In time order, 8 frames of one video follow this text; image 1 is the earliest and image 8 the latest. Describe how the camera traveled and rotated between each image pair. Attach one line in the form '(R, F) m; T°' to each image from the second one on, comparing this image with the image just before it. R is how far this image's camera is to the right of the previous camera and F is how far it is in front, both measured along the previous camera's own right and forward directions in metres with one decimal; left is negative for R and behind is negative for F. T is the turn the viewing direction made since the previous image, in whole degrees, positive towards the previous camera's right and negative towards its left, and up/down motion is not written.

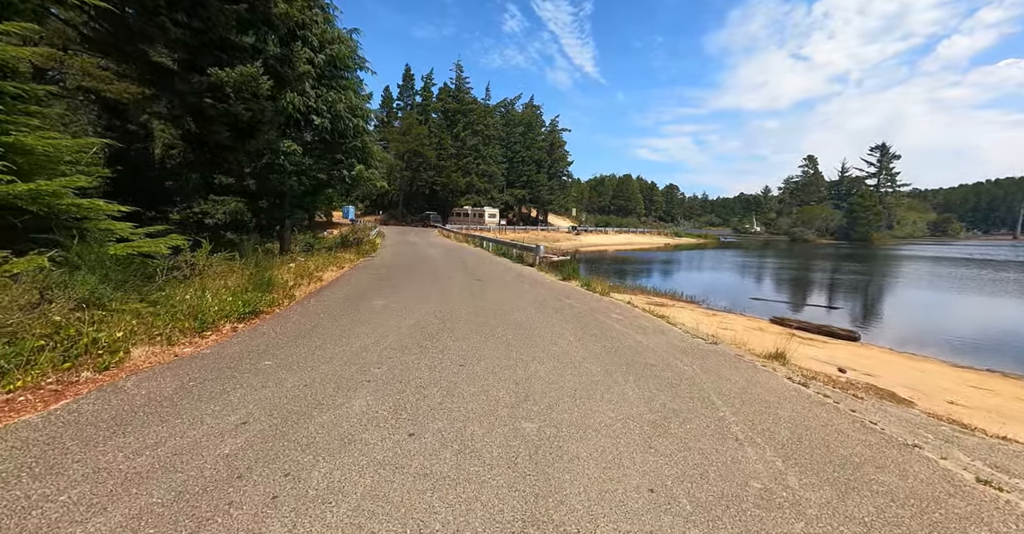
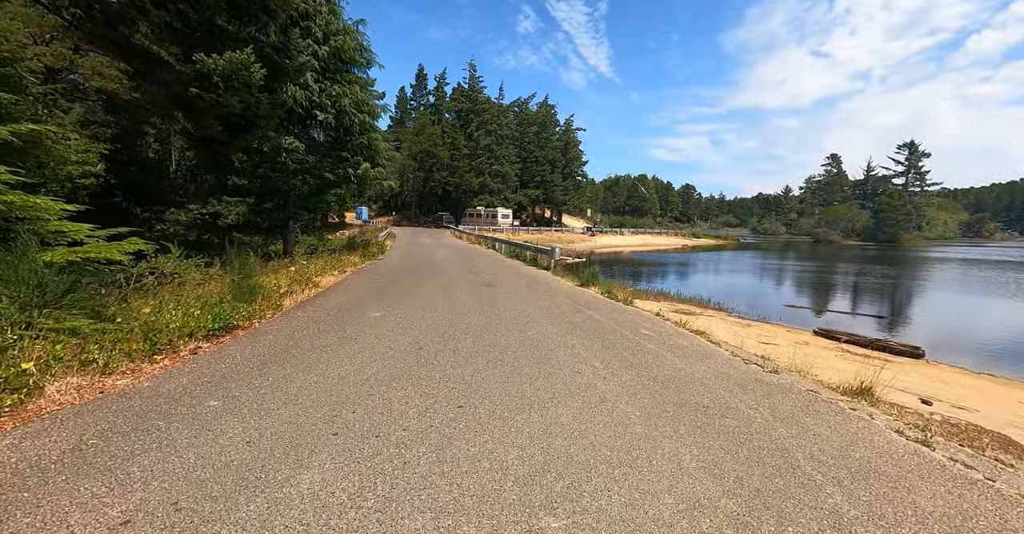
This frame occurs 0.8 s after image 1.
(0.0, +1.0) m; -2°
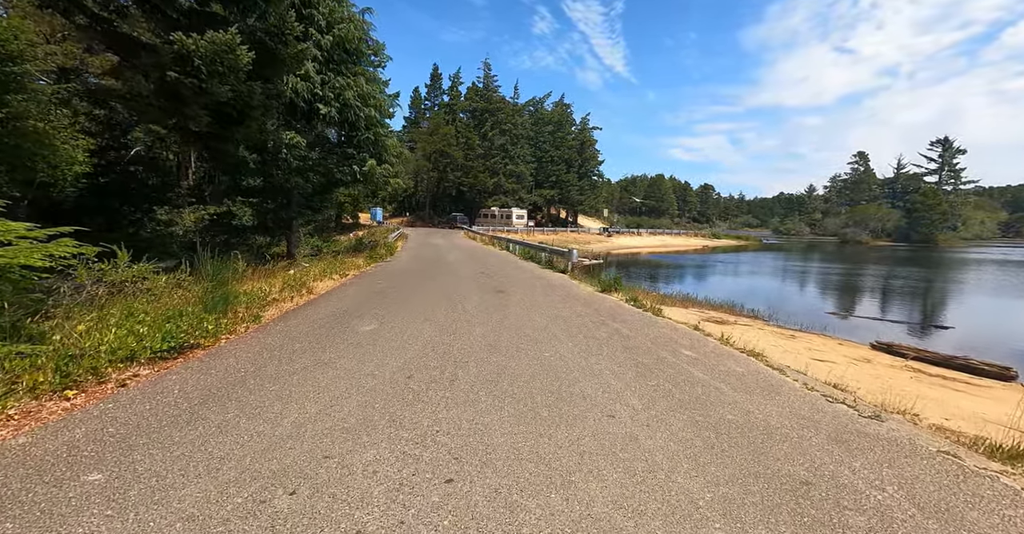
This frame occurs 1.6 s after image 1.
(0.0, +1.1) m; -2°
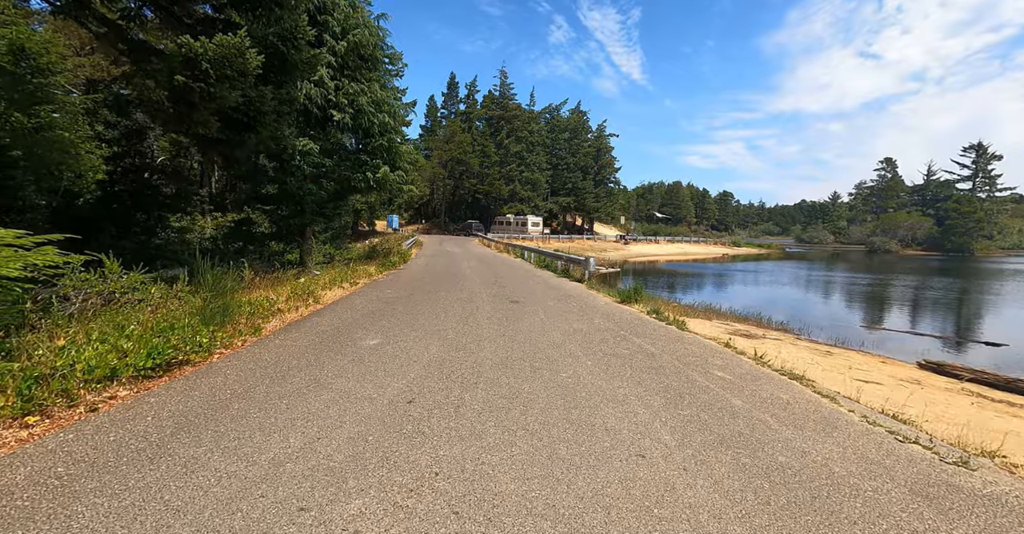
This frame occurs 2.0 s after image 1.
(0.0, +0.5) m; -2°
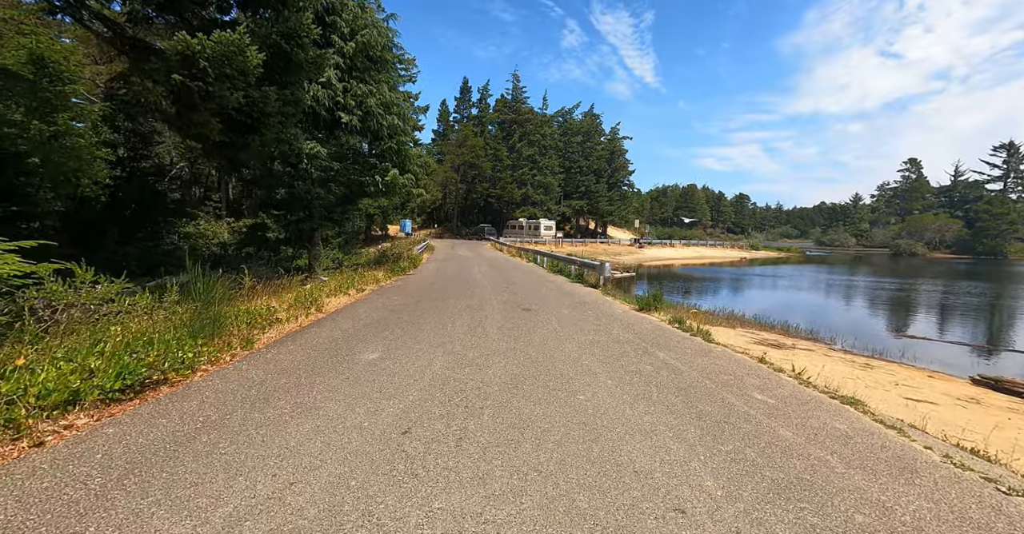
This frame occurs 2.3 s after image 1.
(0.0, +0.5) m; -2°
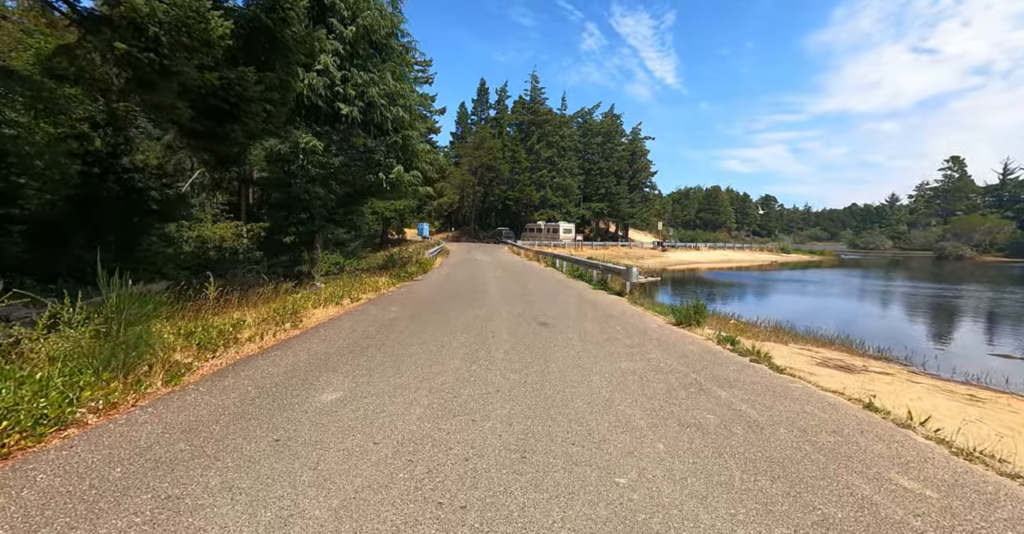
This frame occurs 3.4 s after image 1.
(+0.1, +1.5) m; -2°
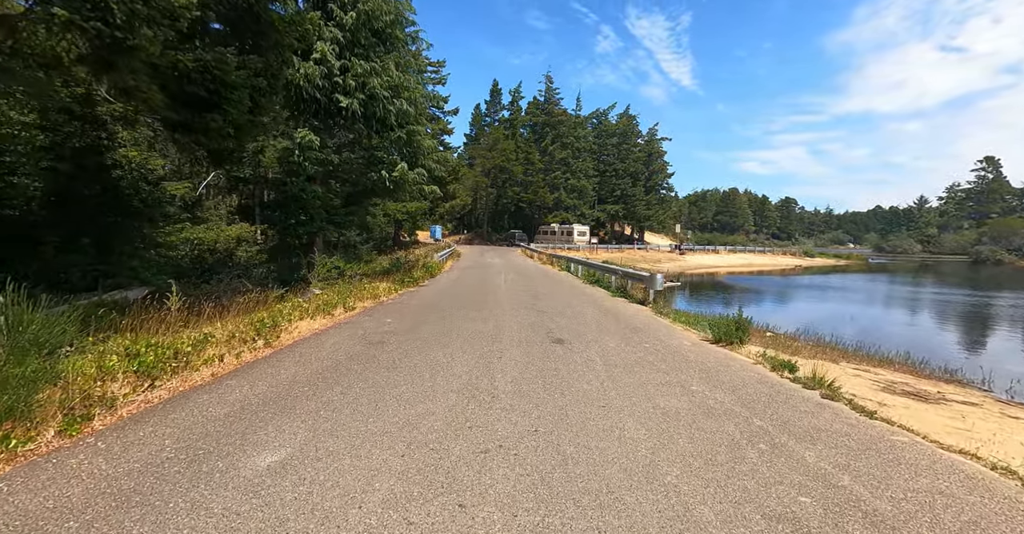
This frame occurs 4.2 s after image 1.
(0.0, +1.2) m; -2°
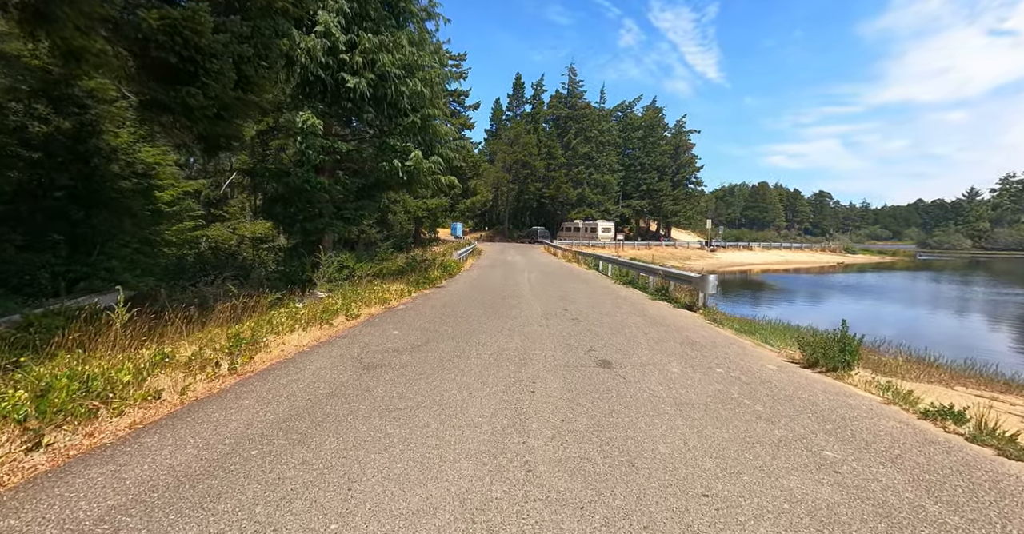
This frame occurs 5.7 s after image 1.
(-0.2, +1.6) m; -3°
